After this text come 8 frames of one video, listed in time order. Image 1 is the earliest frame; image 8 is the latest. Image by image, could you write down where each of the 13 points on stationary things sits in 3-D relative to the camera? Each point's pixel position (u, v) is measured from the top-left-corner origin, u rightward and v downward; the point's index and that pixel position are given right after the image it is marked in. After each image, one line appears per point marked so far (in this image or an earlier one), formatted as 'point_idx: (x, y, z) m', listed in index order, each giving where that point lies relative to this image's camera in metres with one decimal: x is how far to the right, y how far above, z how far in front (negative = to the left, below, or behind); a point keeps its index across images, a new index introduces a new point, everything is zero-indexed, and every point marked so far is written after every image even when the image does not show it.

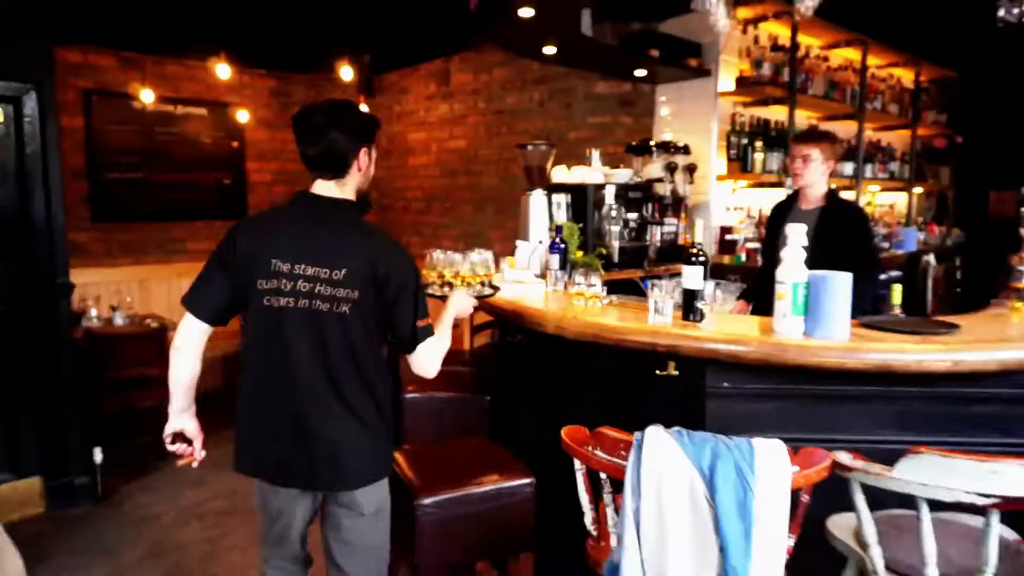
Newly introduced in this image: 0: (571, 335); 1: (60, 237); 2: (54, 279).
0: (+0.2, -0.1, +2.2) m
1: (-2.2, +0.2, +3.4) m
2: (-2.2, 0.0, +3.4) m
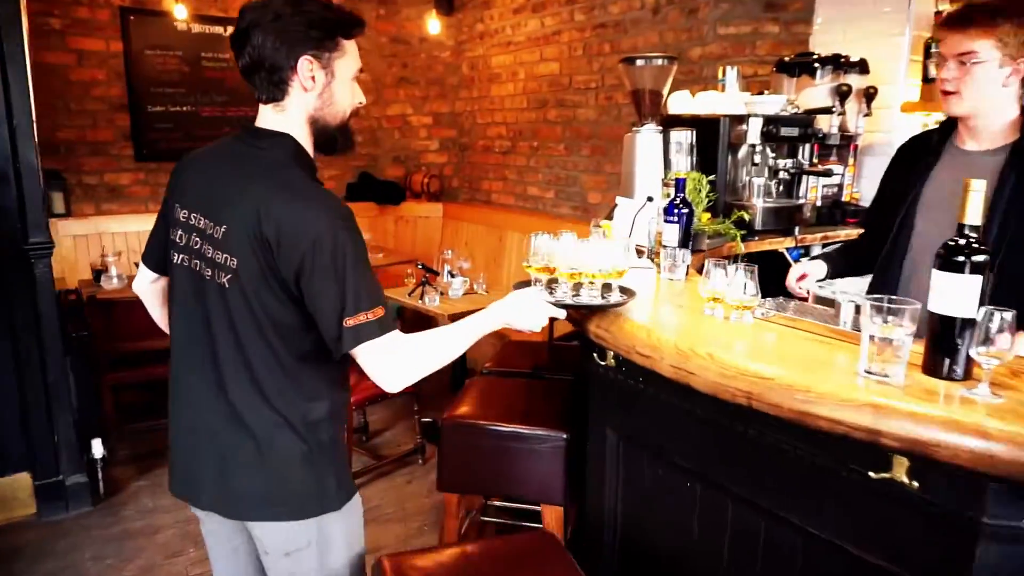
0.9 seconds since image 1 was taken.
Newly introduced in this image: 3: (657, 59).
0: (+0.3, -0.2, +1.2) m
1: (-1.9, +0.4, +2.7) m
2: (-1.9, +0.2, +2.7) m
3: (+0.5, +0.8, +2.5) m
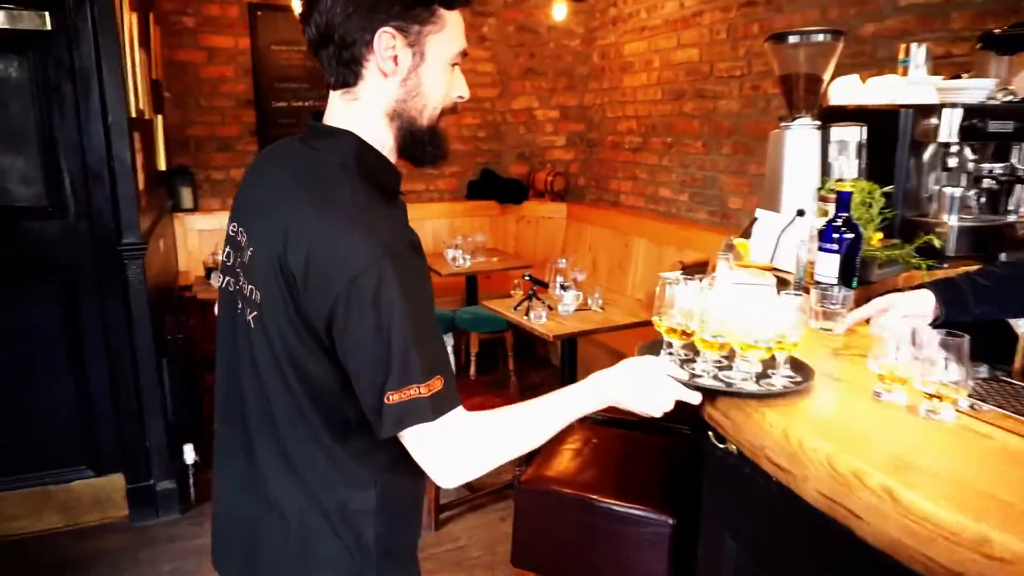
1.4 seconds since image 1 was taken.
0: (+0.4, -0.3, +0.8) m
1: (-1.5, +0.4, +2.6) m
2: (-1.5, +0.2, +2.7) m
3: (+0.8, +0.7, +1.9) m
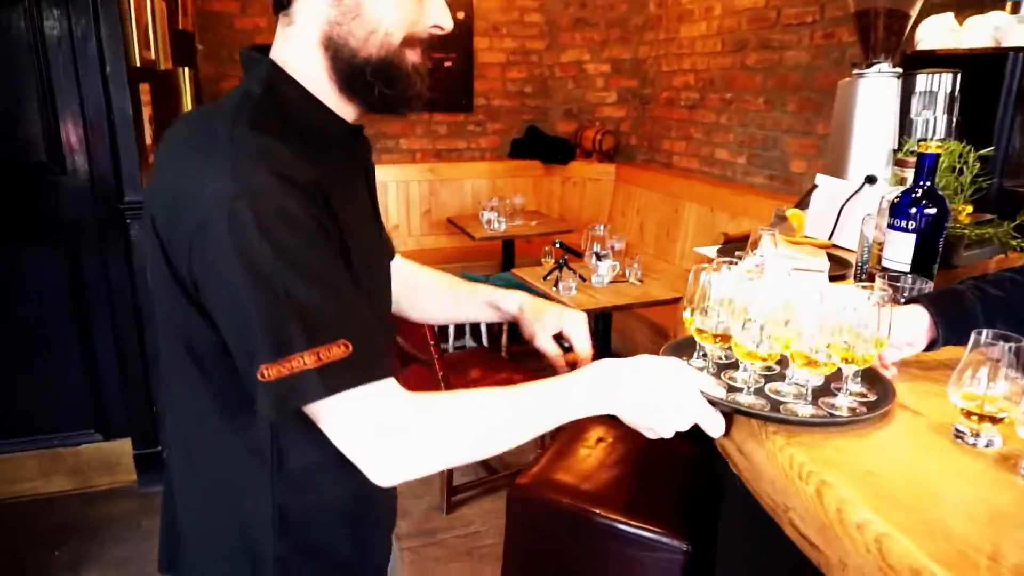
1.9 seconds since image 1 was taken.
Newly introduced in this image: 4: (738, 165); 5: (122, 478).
0: (+0.3, -0.3, +0.5) m
1: (-1.4, +0.5, +2.5) m
2: (-1.4, +0.3, +2.5) m
3: (+0.9, +0.7, +1.6) m
4: (+1.2, +0.7, +3.8) m
5: (-1.5, -0.7, +2.8) m
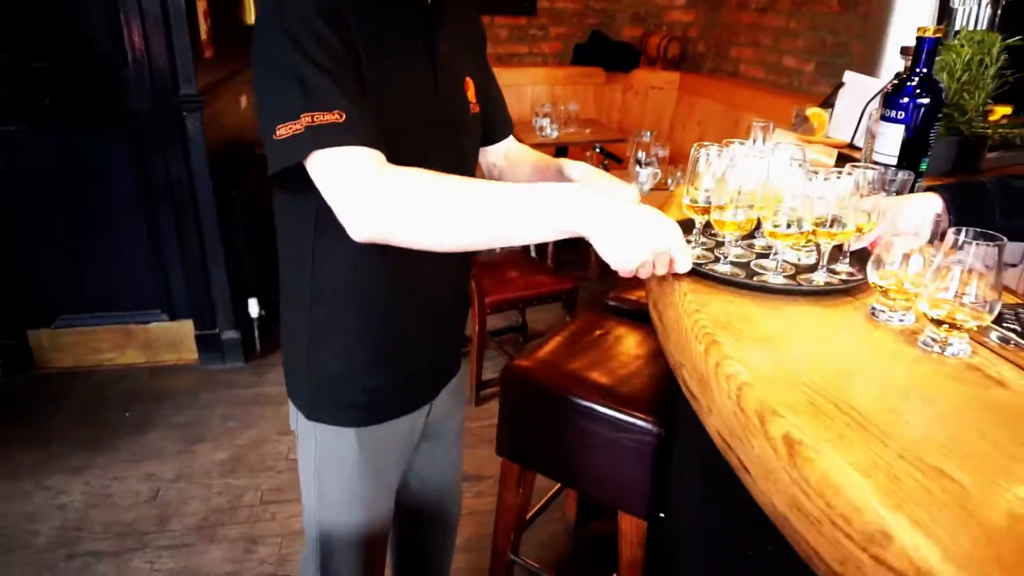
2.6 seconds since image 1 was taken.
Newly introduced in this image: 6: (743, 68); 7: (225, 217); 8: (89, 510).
0: (+0.2, -0.2, +0.5) m
1: (-1.2, +0.9, +2.6) m
2: (-1.2, +0.7, +2.6) m
3: (+0.9, +0.9, +1.4) m
4: (+1.5, +1.1, +3.6) m
5: (-1.4, -0.3, +3.0) m
6: (+1.4, +1.3, +4.2) m
7: (-1.2, +0.3, +2.9) m
8: (-1.3, -0.7, +2.1) m
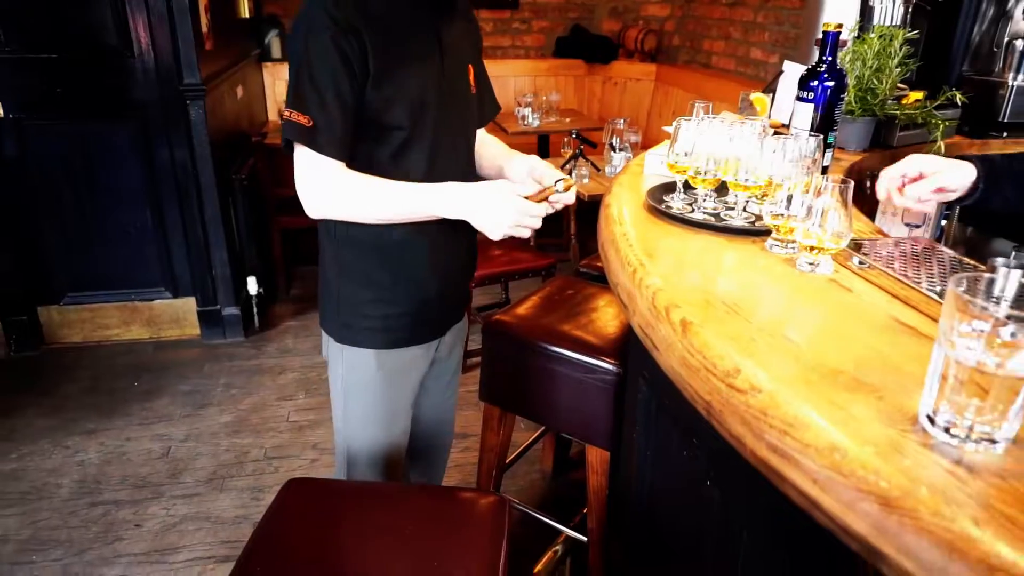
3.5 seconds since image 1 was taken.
0: (+0.2, -0.1, +0.8) m
1: (-1.3, +1.0, +2.7) m
2: (-1.3, +0.8, +2.8) m
3: (+0.9, +1.0, +1.6) m
4: (+1.4, +1.2, +3.8) m
5: (-1.5, -0.2, +3.2) m
6: (+1.3, +1.4, +4.4) m
7: (-1.2, +0.4, +3.1) m
8: (-1.3, -0.6, +2.3) m
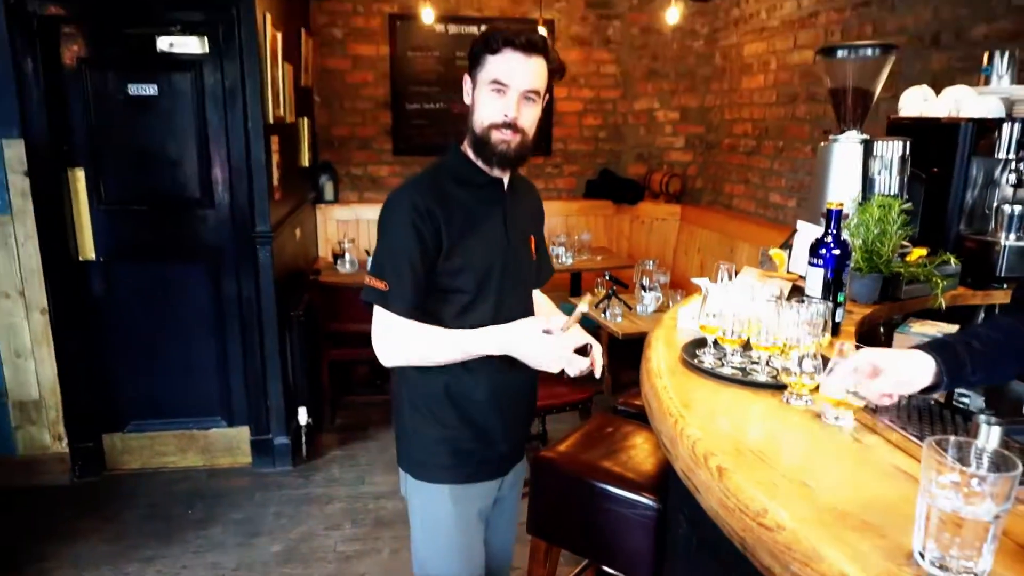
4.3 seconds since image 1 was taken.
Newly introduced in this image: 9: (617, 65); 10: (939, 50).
0: (+0.3, -0.3, +0.9) m
1: (-1.1, +0.5, +3.1) m
2: (-1.1, +0.3, +3.1) m
3: (+1.0, +0.7, +1.9) m
4: (+1.6, +0.5, +4.1) m
5: (-1.3, -0.8, +3.3) m
6: (+1.5, +0.6, +4.7) m
7: (-1.1, -0.2, +3.3) m
8: (-1.2, -1.0, +2.4) m
9: (+0.8, +1.7, +5.3) m
10: (+1.7, +1.0, +2.9) m
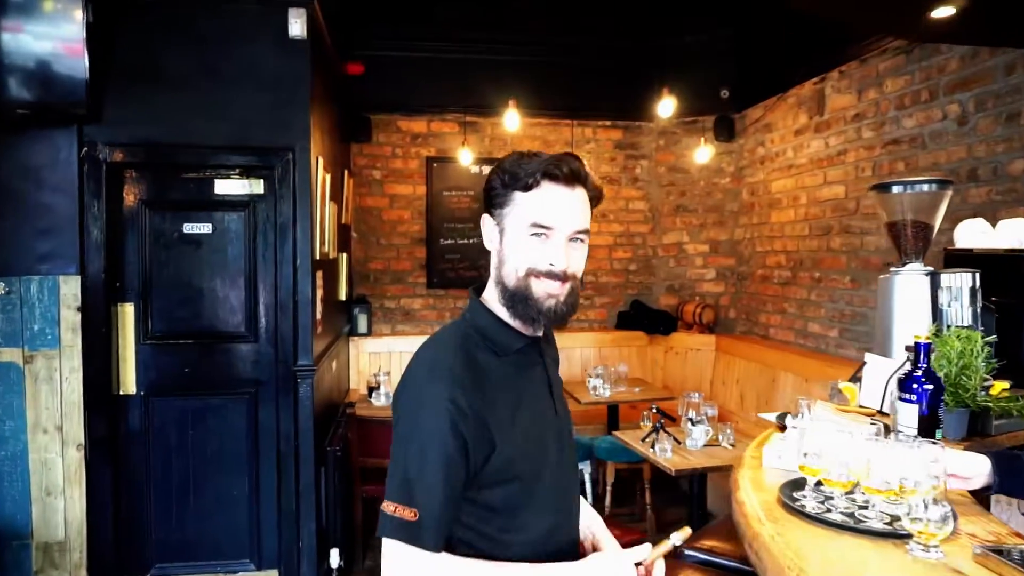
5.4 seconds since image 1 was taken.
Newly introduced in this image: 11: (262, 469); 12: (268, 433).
0: (+0.4, -0.4, +0.8) m
1: (-0.9, -0.1, +3.1) m
2: (-1.0, -0.3, +3.1) m
3: (+1.2, +0.3, +2.0) m
4: (+1.8, -0.3, +4.0) m
5: (-1.1, -1.4, +3.1) m
6: (+1.7, -0.3, +4.6) m
7: (-0.9, -0.8, +3.2) m
8: (-1.0, -1.5, +2.2) m
9: (+1.0, +0.7, +5.5) m
10: (+1.9, +0.4, +2.9) m
11: (-1.1, -0.8, +3.1) m
12: (-1.1, -0.6, +3.1) m
